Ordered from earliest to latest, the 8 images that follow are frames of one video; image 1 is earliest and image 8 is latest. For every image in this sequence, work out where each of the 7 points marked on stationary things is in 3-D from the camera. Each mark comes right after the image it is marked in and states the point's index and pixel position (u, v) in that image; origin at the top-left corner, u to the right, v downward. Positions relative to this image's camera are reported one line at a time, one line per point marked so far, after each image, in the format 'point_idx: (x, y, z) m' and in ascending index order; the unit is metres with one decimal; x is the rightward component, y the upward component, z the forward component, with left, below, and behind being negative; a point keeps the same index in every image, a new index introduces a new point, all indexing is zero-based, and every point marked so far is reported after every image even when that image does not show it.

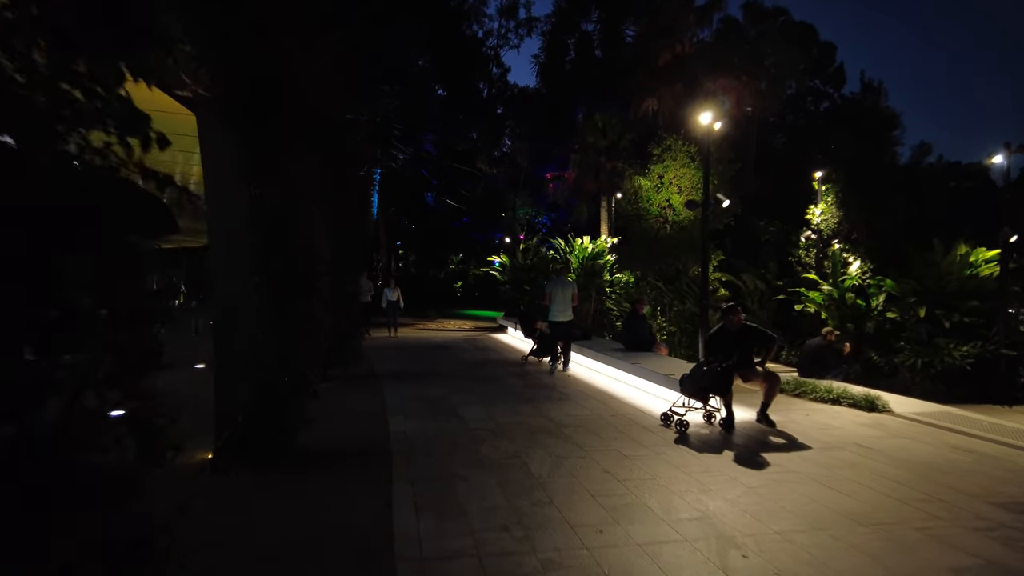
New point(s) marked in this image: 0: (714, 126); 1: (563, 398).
0: (+4.3, +3.5, +14.2) m
1: (+0.7, -1.6, +9.4) m
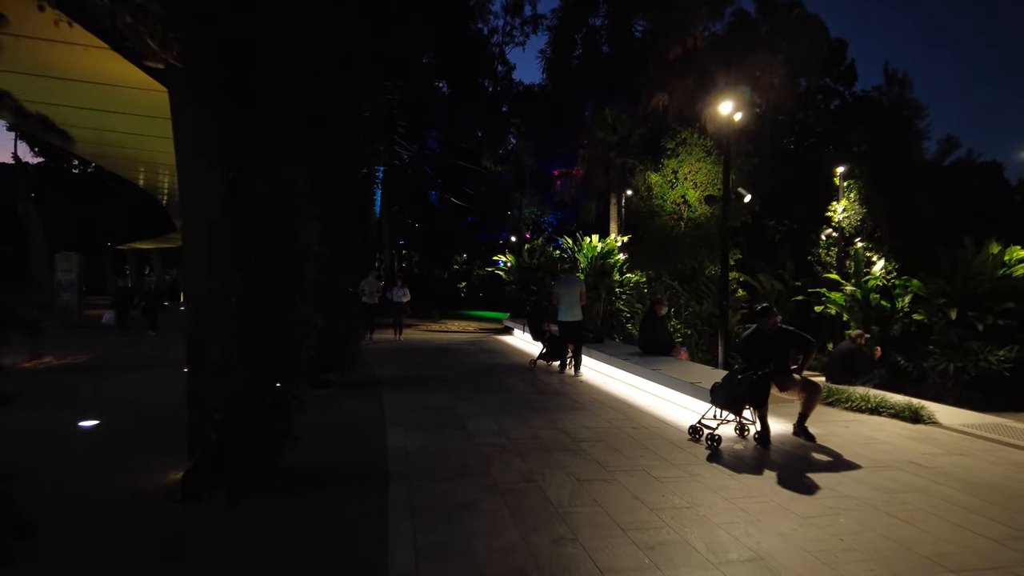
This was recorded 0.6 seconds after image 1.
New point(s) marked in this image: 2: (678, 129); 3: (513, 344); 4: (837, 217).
0: (+4.5, +3.5, +13.4) m
1: (+0.9, -1.6, +8.6) m
2: (+4.4, +4.3, +17.7) m
3: (0.0, -1.5, +17.6) m
4: (+8.2, +1.8, +16.6) m
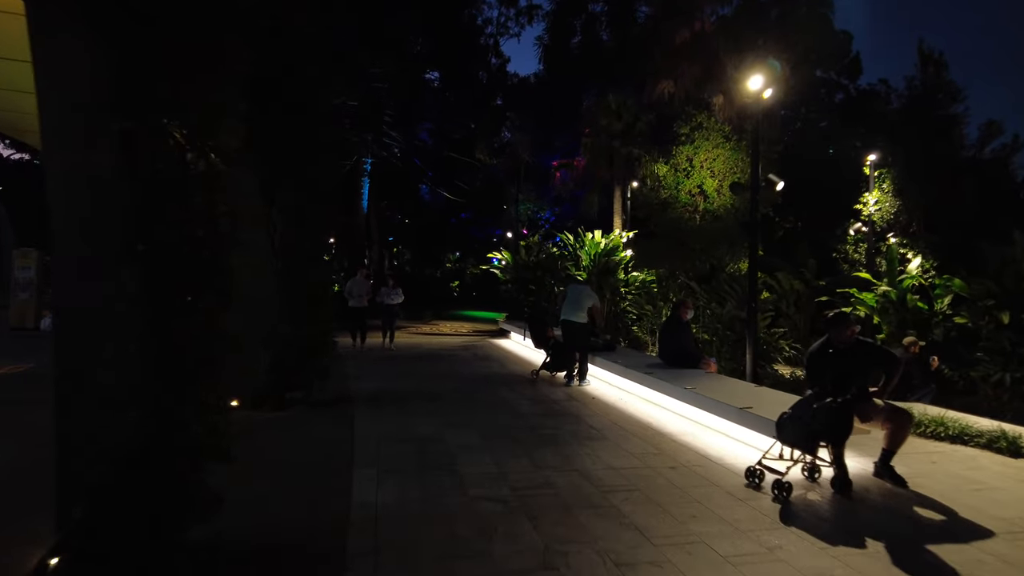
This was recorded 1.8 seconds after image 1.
0: (+4.5, +3.5, +11.8) m
1: (+0.9, -1.6, +7.0) m
2: (+4.4, +4.3, +16.1) m
3: (0.0, -1.5, +15.9) m
4: (+8.2, +1.8, +15.1) m
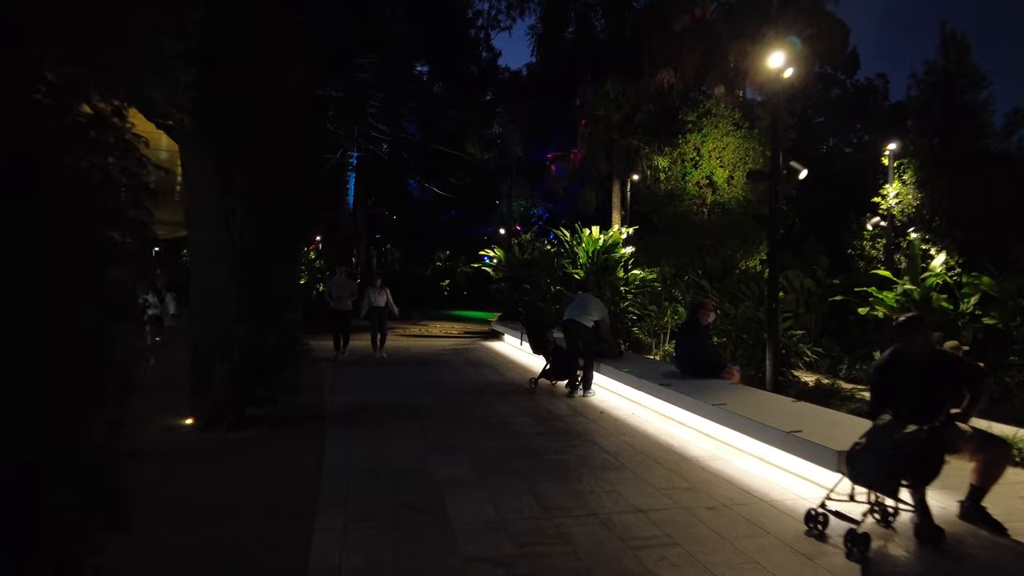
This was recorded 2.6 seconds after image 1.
0: (+4.4, +3.5, +10.7) m
1: (+0.9, -1.6, +5.9) m
2: (+4.2, +4.3, +15.0) m
3: (-0.2, -1.5, +14.8) m
4: (+8.0, +1.8, +14.0) m
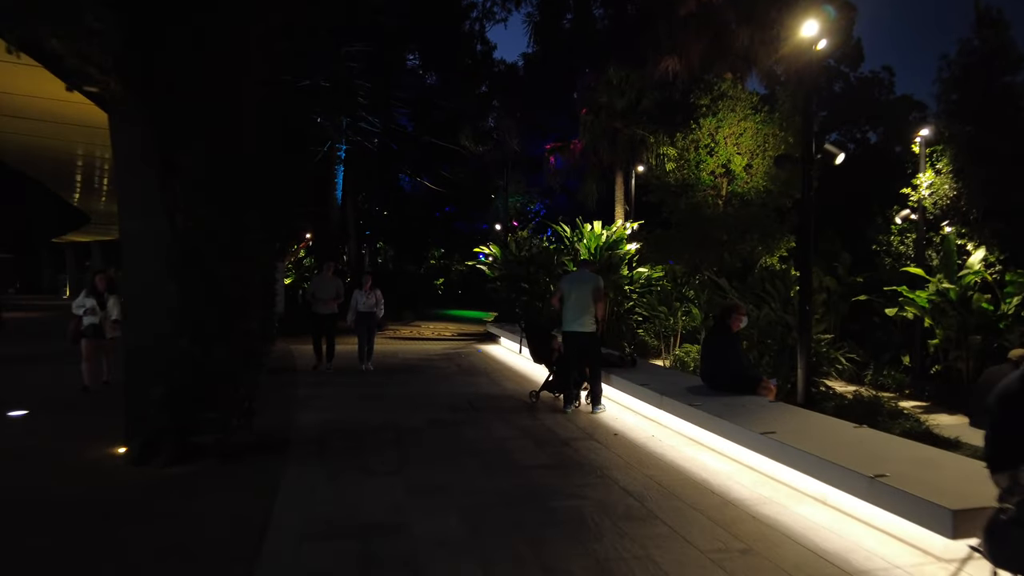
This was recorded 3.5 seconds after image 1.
0: (+4.4, +3.5, +9.5) m
1: (+0.9, -1.6, +4.6) m
2: (+4.2, +4.3, +13.8) m
3: (-0.2, -1.5, +13.5) m
4: (+8.0, +1.9, +12.8) m
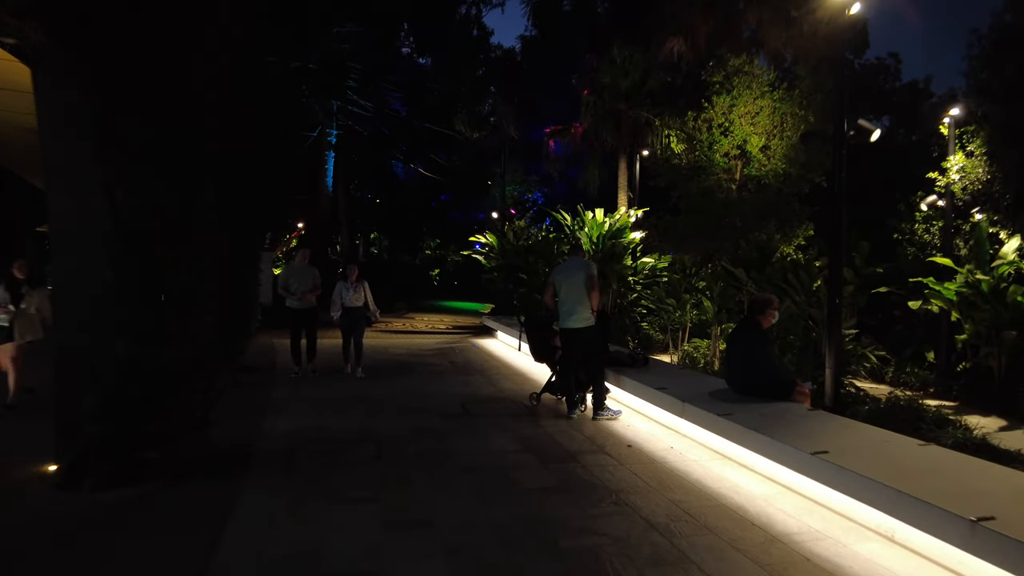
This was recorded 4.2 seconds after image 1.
0: (+4.4, +3.6, +8.5) m
1: (+0.9, -1.5, +3.7) m
2: (+4.1, +4.5, +12.8) m
3: (-0.3, -1.3, +12.6) m
4: (+7.9, +2.0, +11.9) m
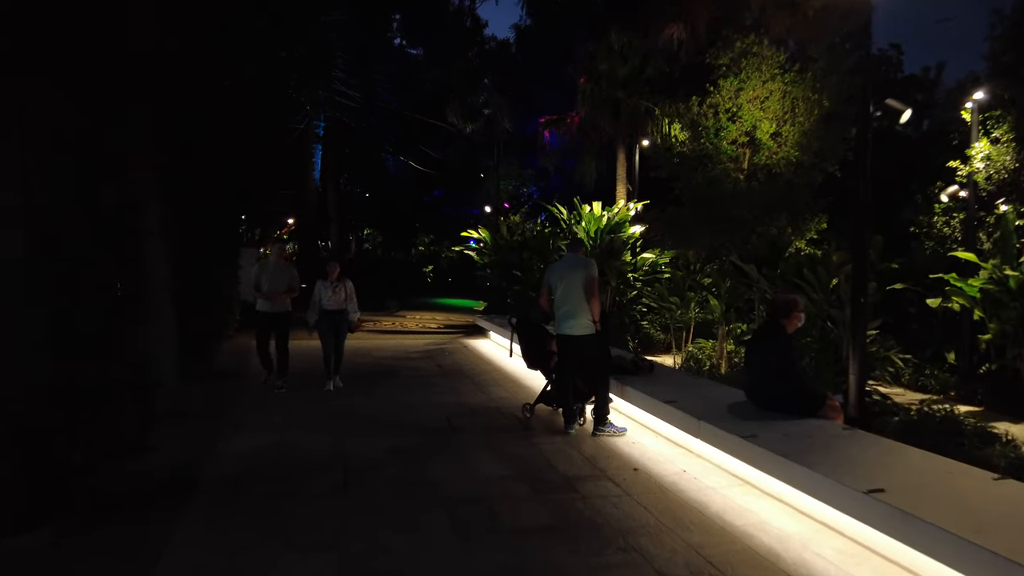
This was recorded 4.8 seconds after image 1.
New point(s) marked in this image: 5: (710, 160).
0: (+4.2, +3.6, +7.7) m
1: (+0.8, -1.6, +2.9) m
2: (+4.0, +4.5, +12.0) m
3: (-0.4, -1.3, +11.8) m
4: (+7.8, +2.1, +11.1) m
5: (+3.4, +2.2, +11.5) m
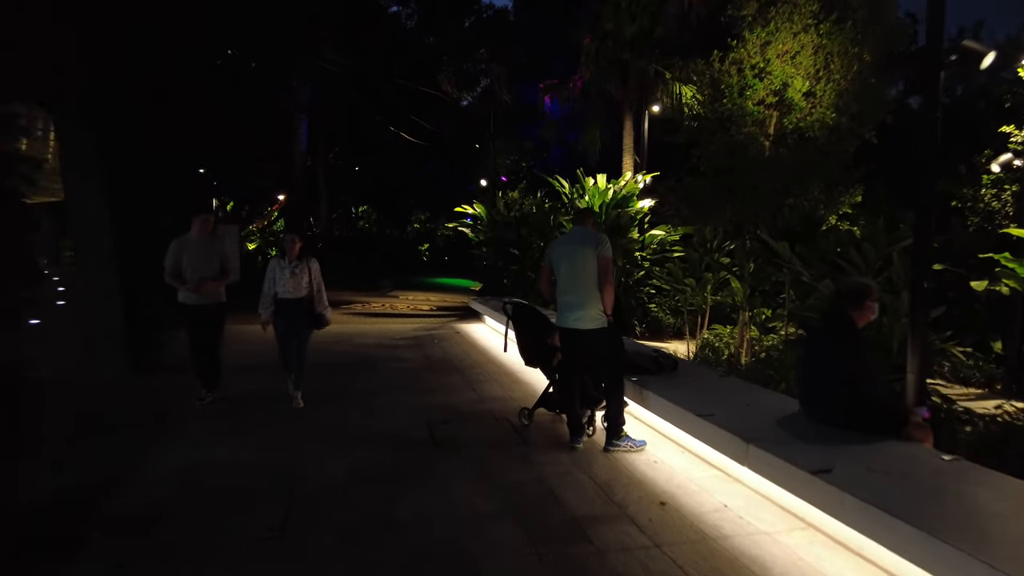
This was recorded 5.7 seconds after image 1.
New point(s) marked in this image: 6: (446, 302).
0: (+4.2, +3.8, +6.3) m
1: (+0.8, -1.5, +1.7) m
2: (+3.9, +4.9, +10.6) m
3: (-0.5, -0.9, +10.5) m
4: (+7.8, +2.3, +9.8) m
5: (+3.4, +2.5, +10.1) m
6: (-2.0, -0.4, +19.4) m
